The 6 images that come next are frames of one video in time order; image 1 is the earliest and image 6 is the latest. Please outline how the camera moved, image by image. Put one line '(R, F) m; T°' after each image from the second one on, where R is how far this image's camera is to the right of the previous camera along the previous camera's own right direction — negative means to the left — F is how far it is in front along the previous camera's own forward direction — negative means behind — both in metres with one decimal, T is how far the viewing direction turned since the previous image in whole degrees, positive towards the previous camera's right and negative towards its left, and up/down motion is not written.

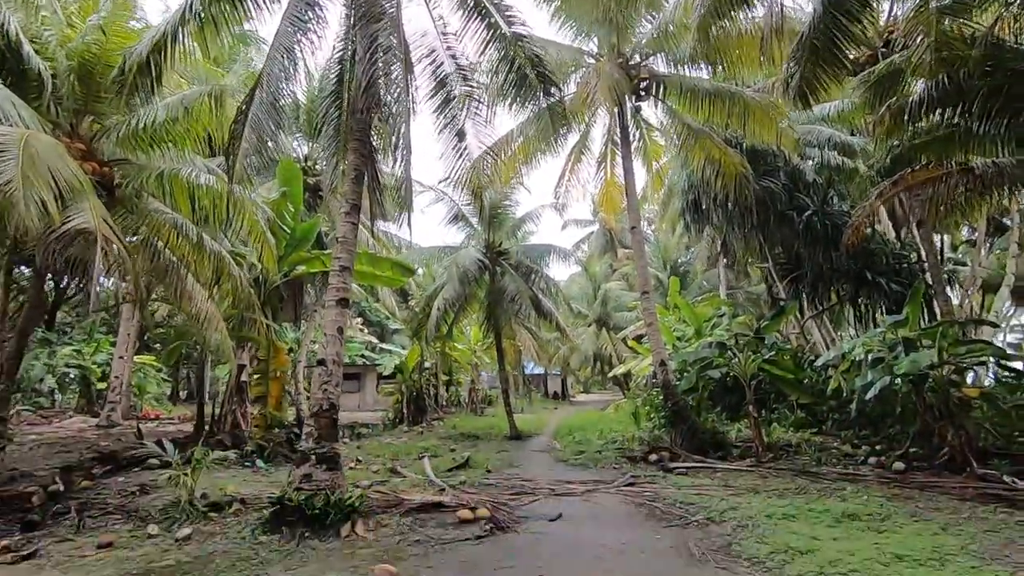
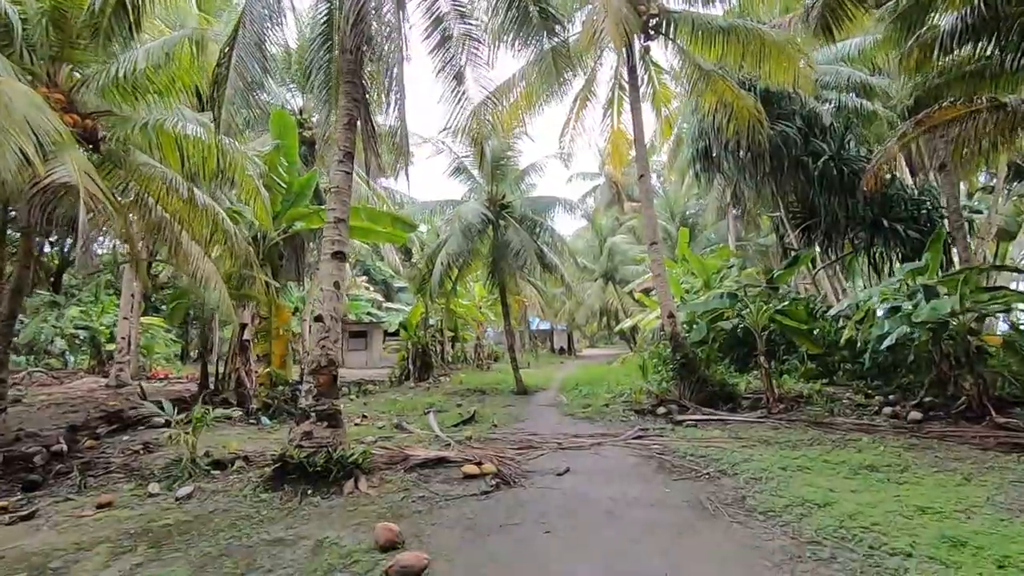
(0.0, +0.2) m; -1°
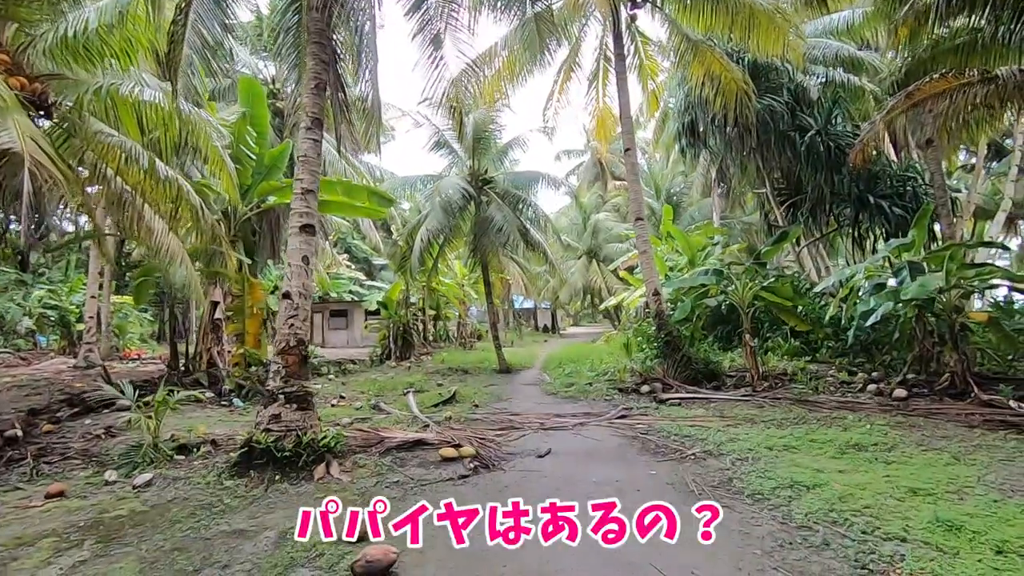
(0.0, +0.2) m; +2°
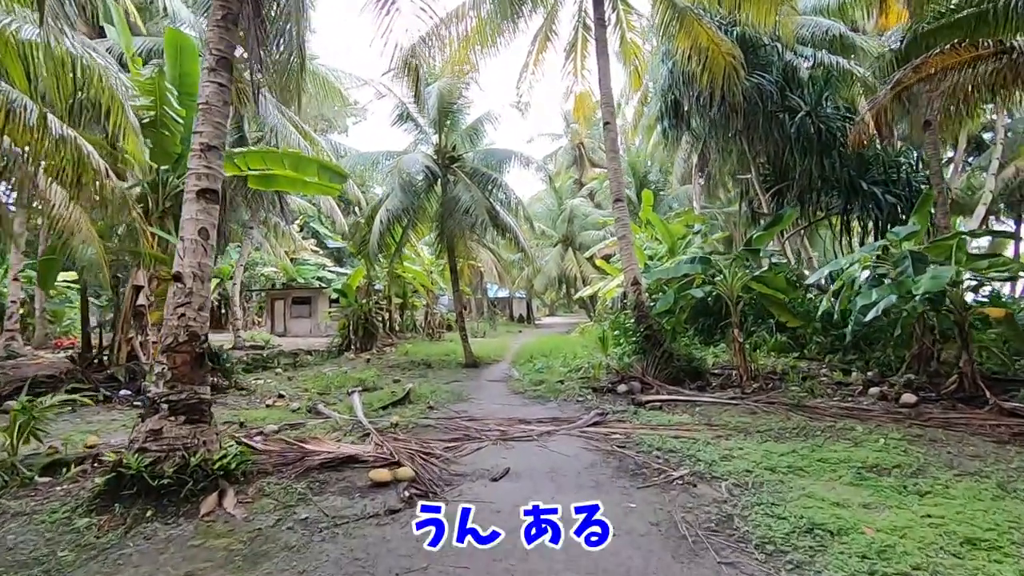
(+0.2, +0.8) m; +2°
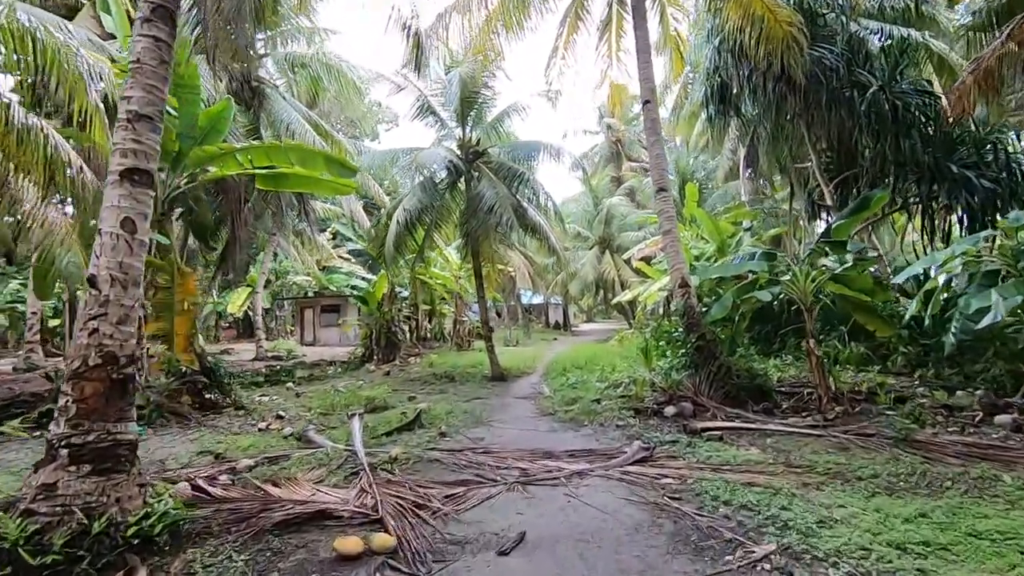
(+0.1, +0.9) m; -4°
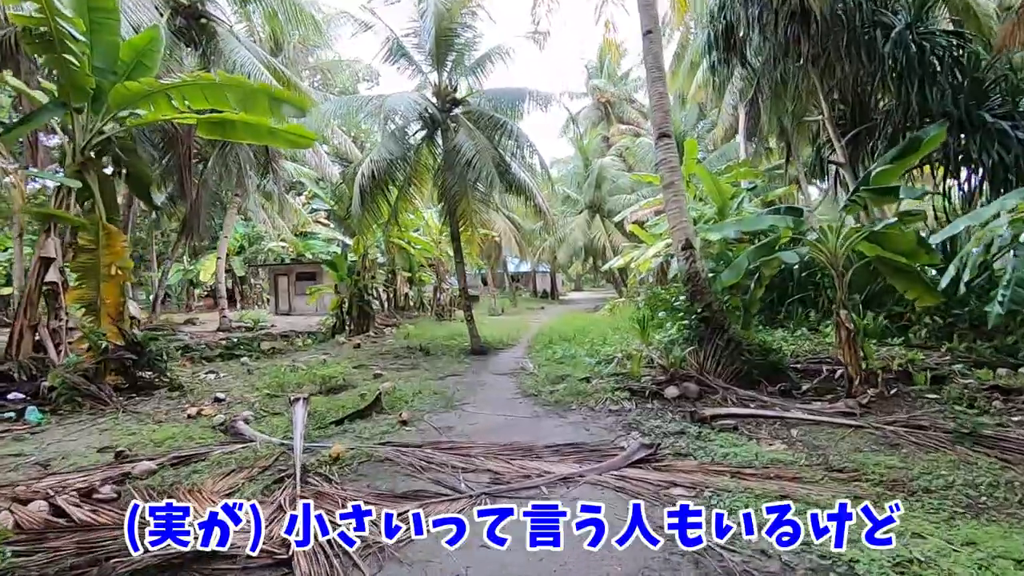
(+0.1, +0.8) m; +1°
